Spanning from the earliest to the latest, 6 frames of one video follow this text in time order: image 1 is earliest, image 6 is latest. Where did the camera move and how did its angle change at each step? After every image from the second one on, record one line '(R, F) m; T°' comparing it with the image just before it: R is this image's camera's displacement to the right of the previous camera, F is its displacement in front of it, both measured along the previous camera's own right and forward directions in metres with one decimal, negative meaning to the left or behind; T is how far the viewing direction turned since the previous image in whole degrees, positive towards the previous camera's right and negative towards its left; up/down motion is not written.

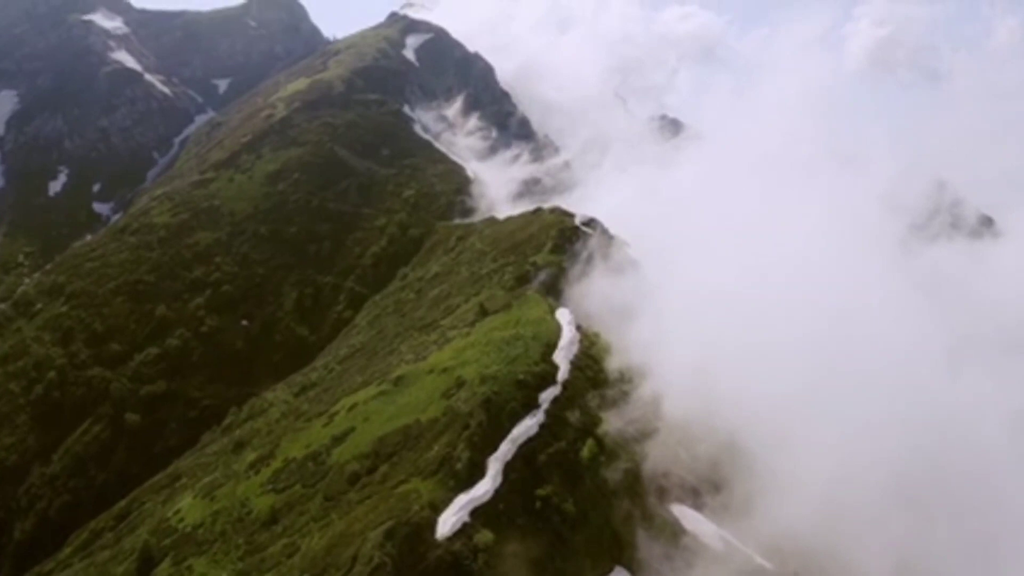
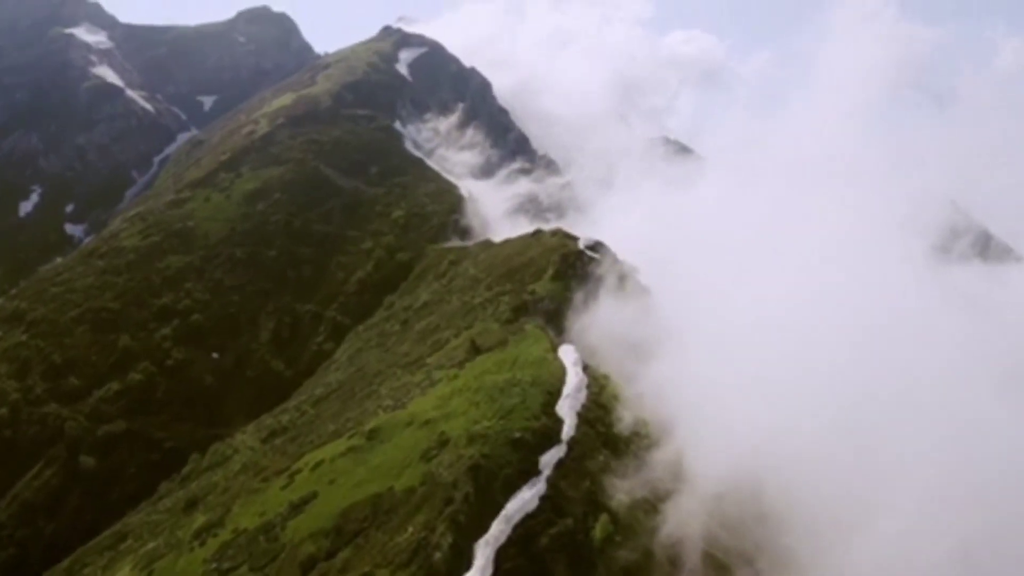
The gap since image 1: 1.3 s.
(+0.3, +17.6) m; 0°
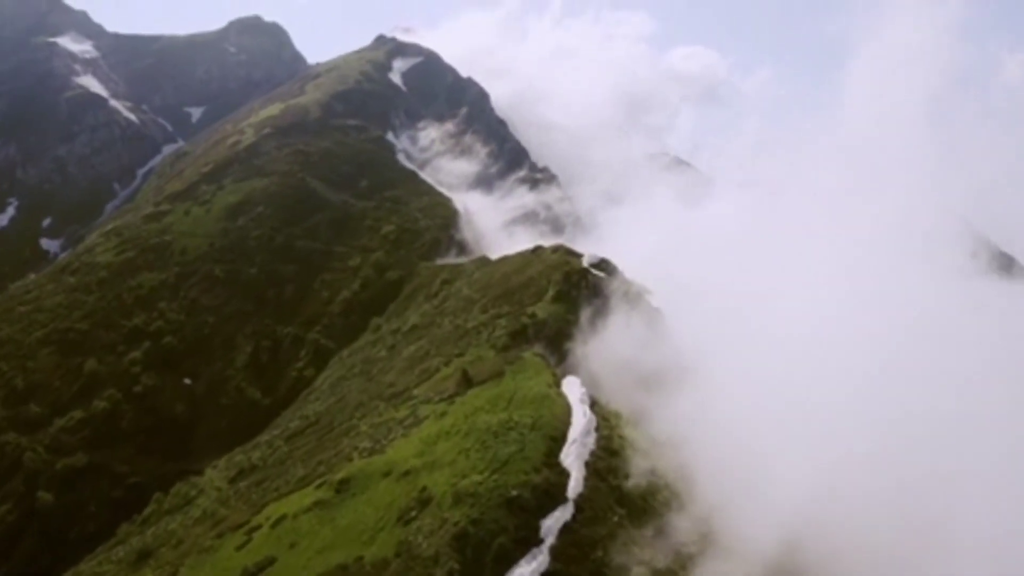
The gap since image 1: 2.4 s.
(+0.2, +13.8) m; 0°
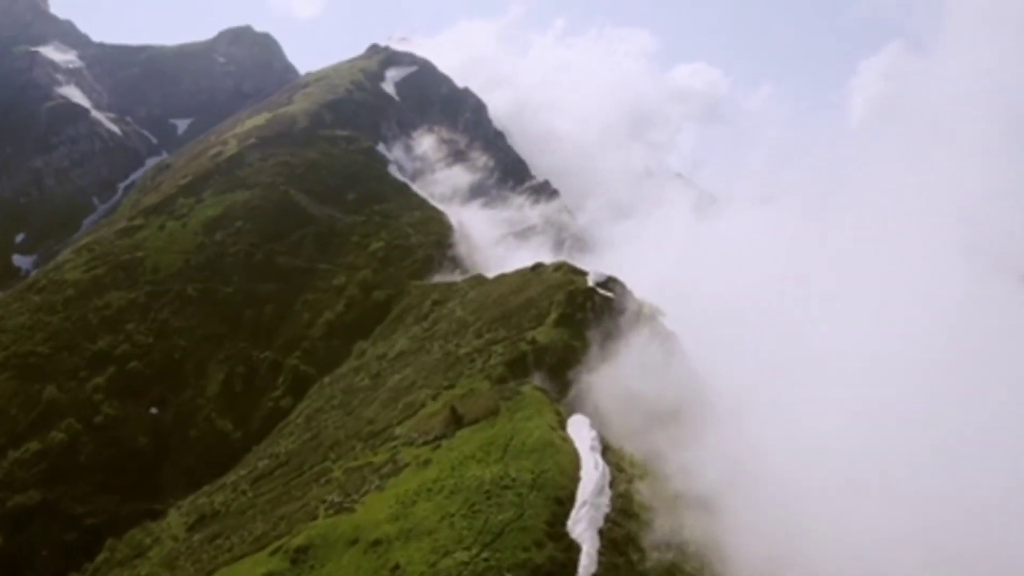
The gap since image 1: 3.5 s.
(+0.2, +14.2) m; 0°
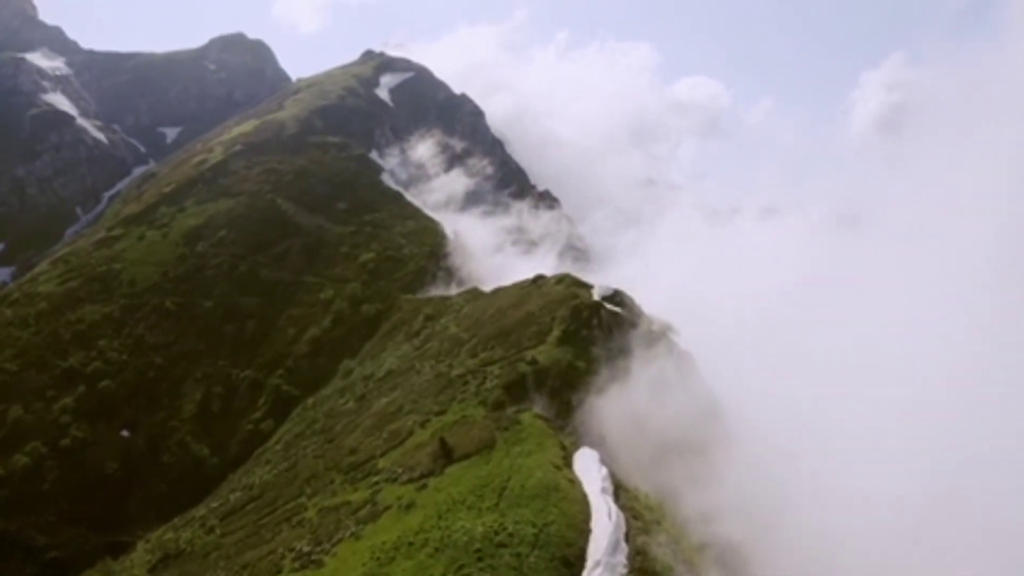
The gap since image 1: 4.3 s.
(+0.1, +10.4) m; 0°
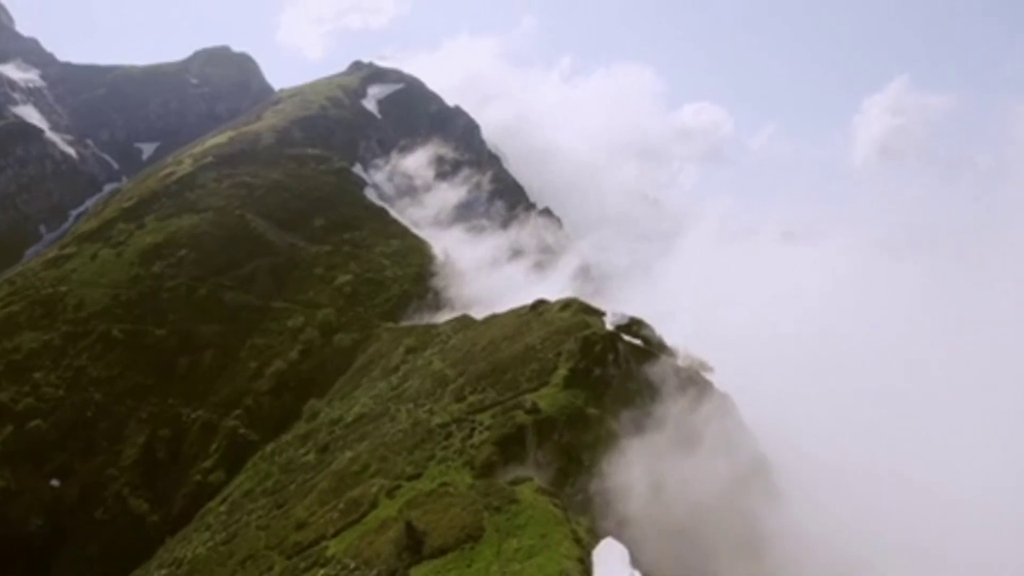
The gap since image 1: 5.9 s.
(+0.1, +19.9) m; 0°
